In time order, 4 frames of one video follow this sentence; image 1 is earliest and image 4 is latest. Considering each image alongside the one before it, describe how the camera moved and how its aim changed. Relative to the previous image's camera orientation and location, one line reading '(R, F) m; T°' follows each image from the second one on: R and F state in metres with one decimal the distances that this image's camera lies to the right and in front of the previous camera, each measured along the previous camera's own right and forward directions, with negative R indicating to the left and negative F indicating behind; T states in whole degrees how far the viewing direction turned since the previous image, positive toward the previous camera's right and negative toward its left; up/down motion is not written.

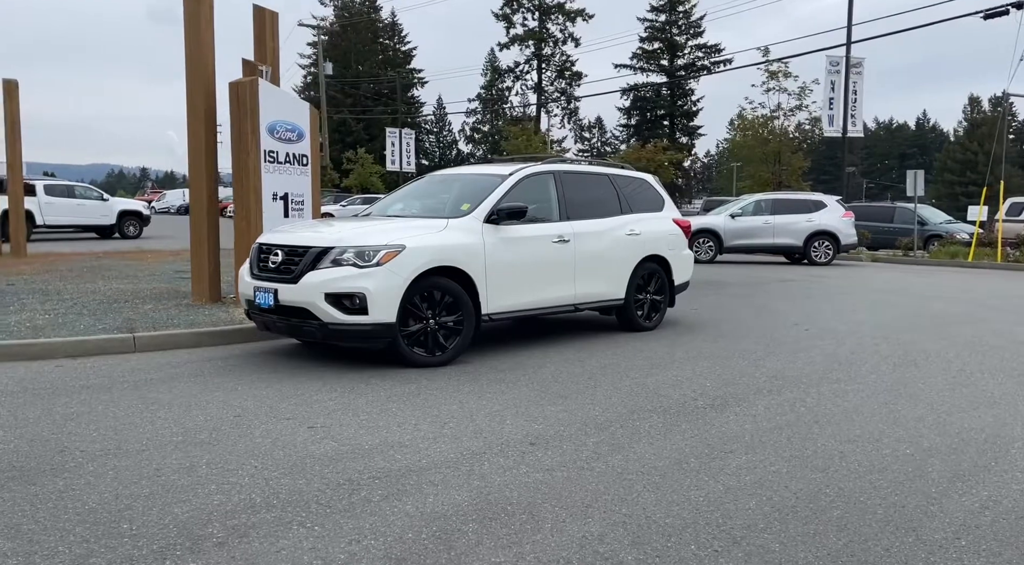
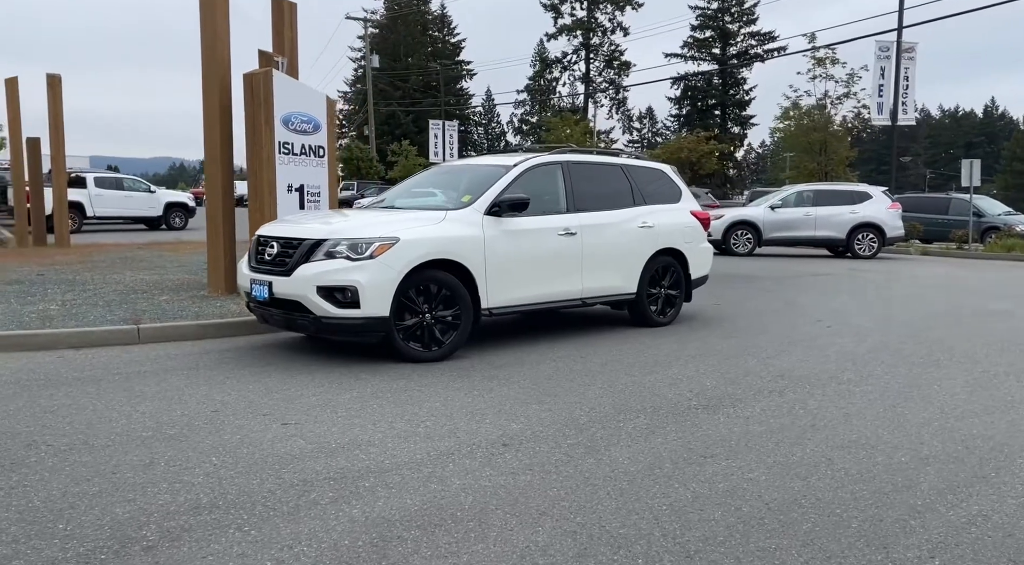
(+0.4, +0.1) m; -3°
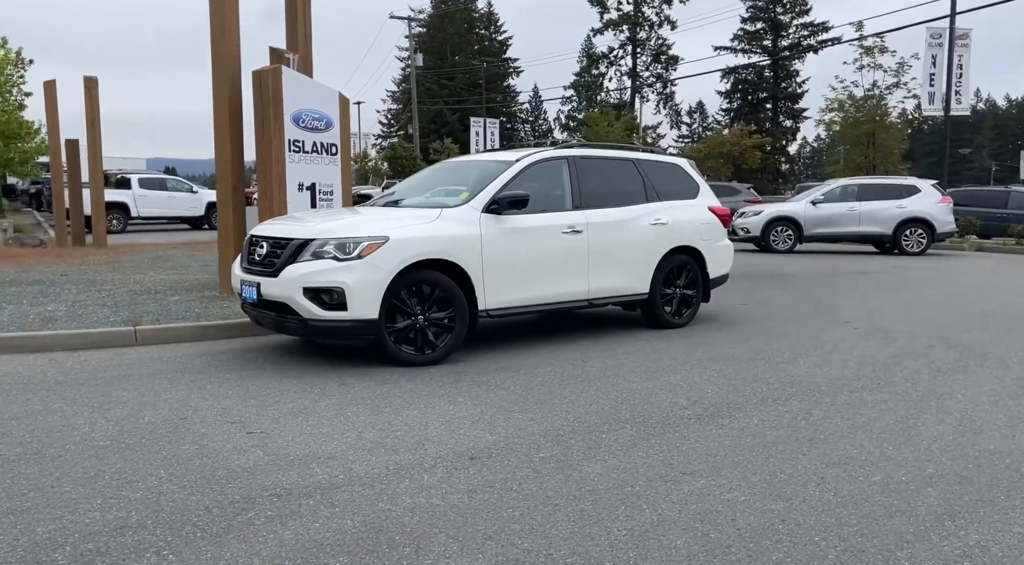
(+0.4, +0.2) m; -3°
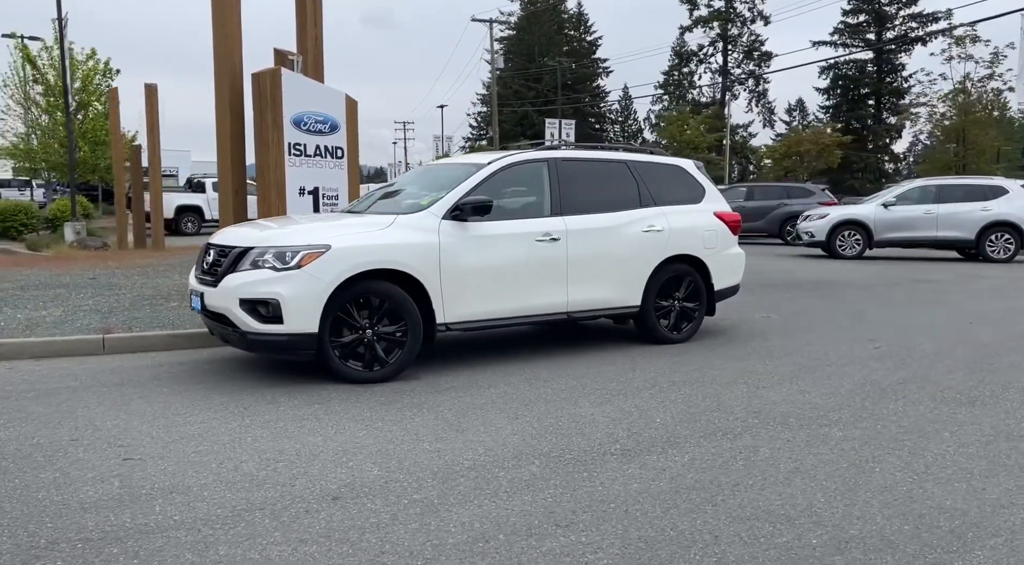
(+0.9, +0.4) m; -5°
